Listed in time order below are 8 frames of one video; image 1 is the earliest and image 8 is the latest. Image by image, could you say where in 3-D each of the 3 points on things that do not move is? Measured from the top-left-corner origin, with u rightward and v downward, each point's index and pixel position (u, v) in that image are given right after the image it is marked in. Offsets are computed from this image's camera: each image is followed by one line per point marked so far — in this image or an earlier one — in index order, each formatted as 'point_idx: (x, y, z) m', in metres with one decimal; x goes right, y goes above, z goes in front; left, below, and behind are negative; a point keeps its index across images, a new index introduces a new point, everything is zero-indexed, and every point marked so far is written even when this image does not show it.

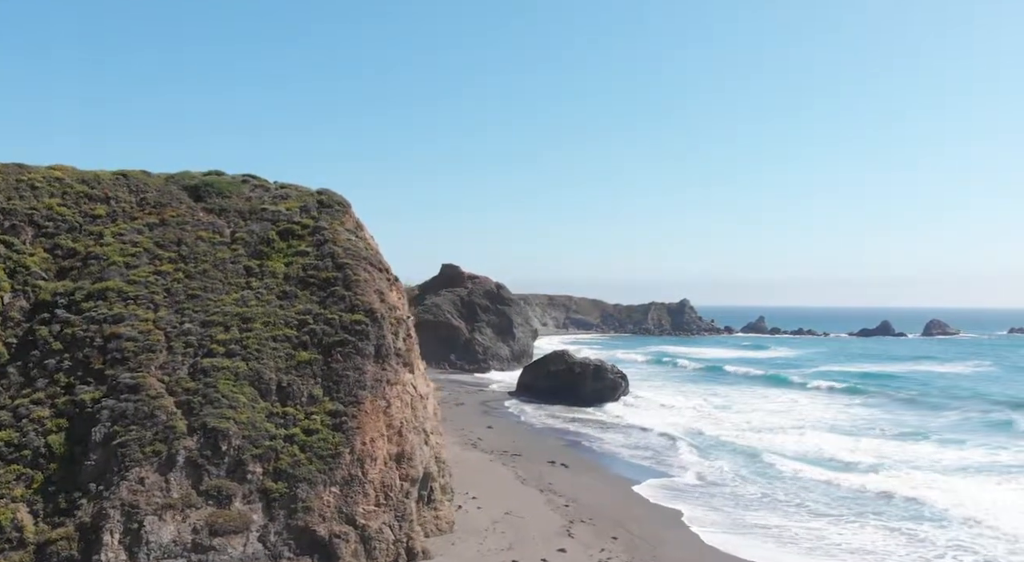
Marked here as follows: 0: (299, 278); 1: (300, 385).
0: (-3.9, +0.1, +15.7) m
1: (-3.5, -1.7, +14.2) m
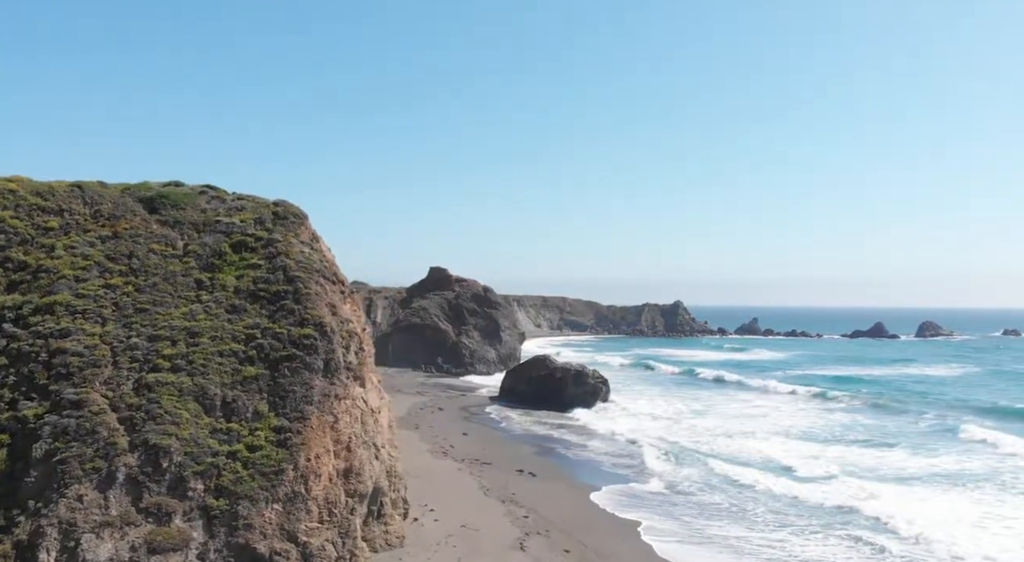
0: (-4.8, -0.2, +15.6) m
1: (-4.4, -2.0, +14.1) m
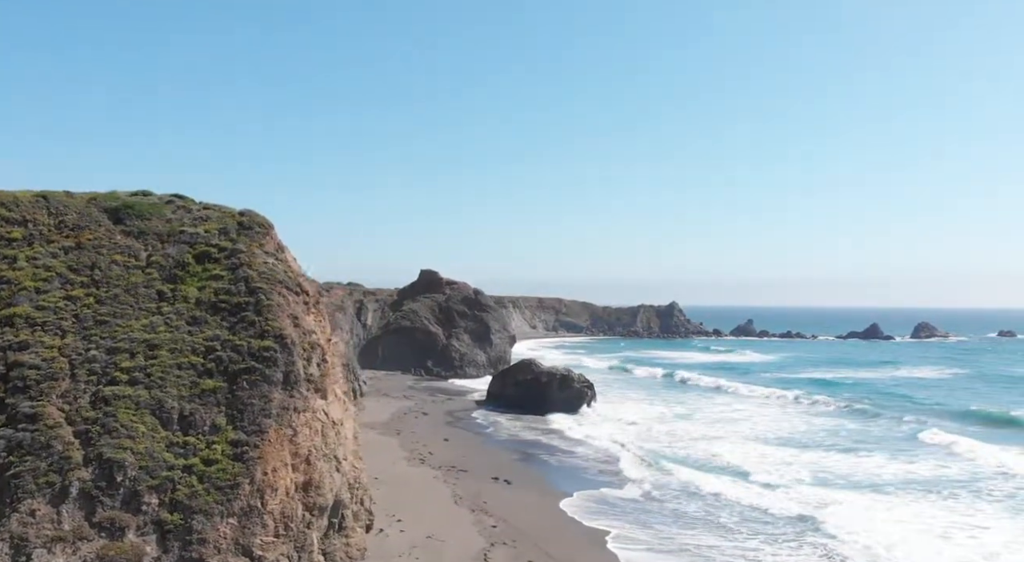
0: (-5.5, -0.4, +15.6) m
1: (-5.1, -2.2, +14.1) m
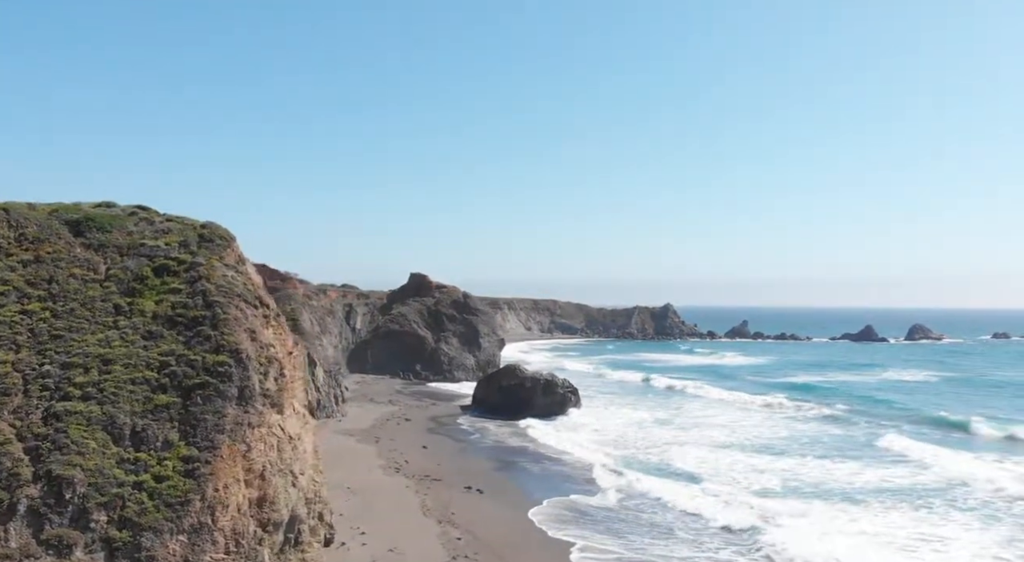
0: (-6.3, -0.7, +15.5) m
1: (-5.9, -2.4, +14.0) m
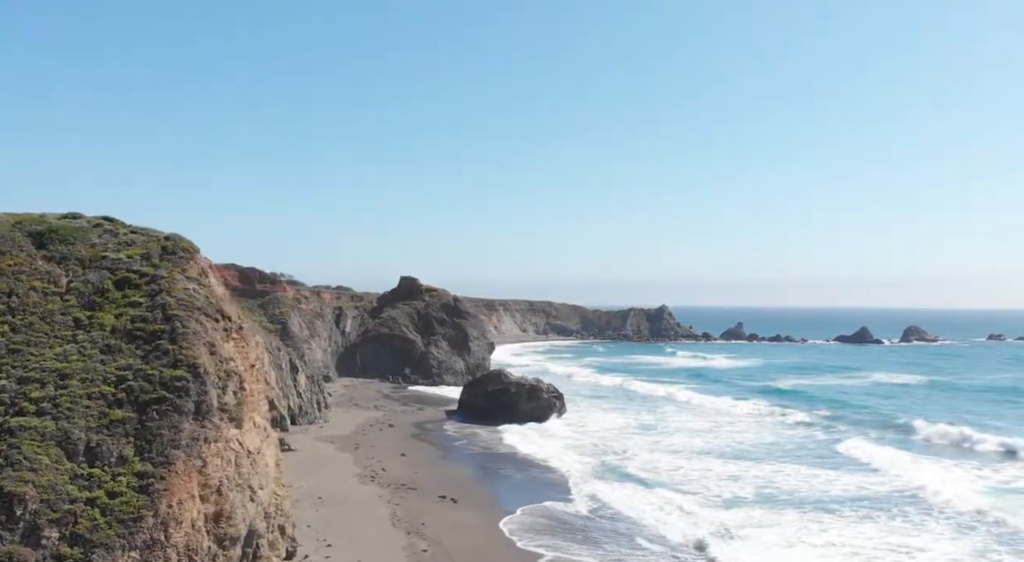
0: (-7.0, -0.9, +15.5) m
1: (-6.6, -2.7, +14.0) m
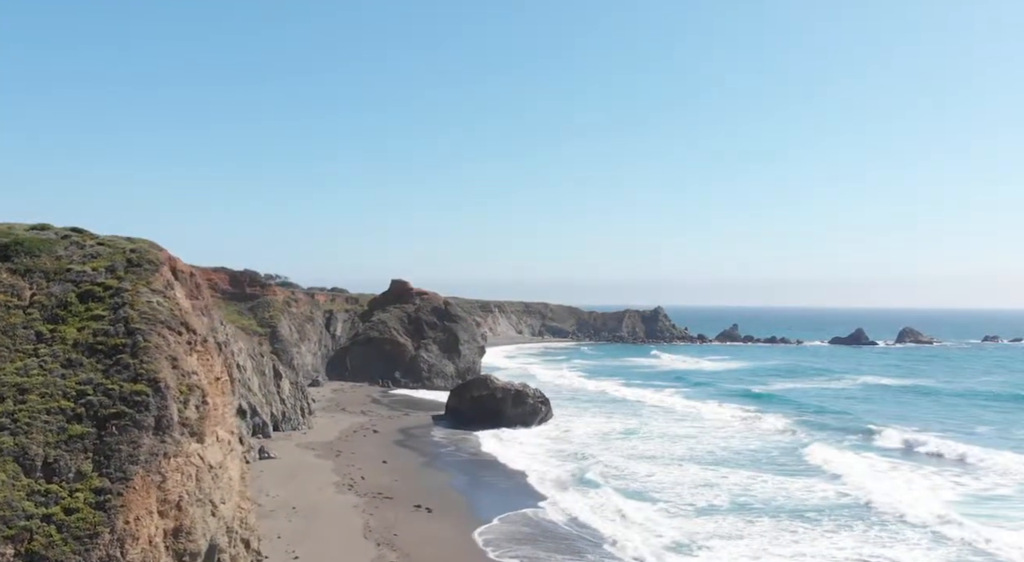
0: (-7.7, -1.2, +15.5) m
1: (-7.3, -2.9, +13.9) m
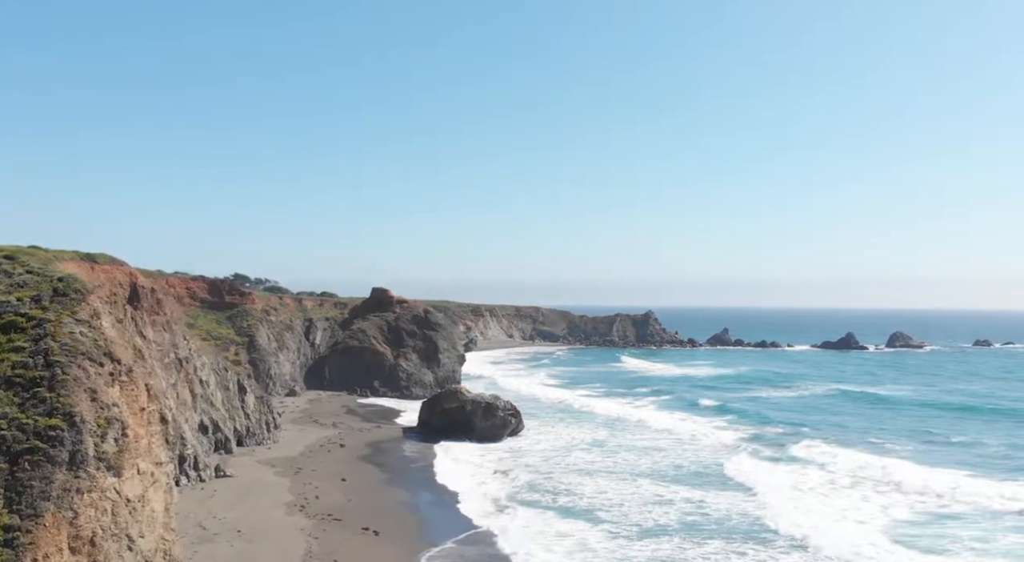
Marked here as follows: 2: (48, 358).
0: (-9.1, -1.7, +15.4) m
1: (-8.7, -3.5, +13.8) m
2: (-8.5, -1.4, +15.6) m
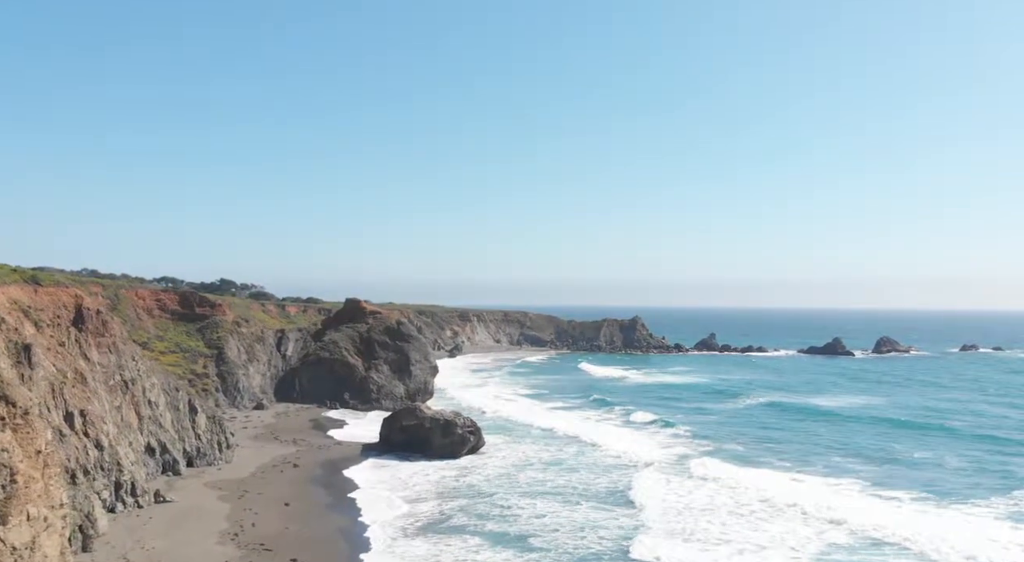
0: (-11.1, -2.6, +15.2) m
1: (-10.7, -4.3, +13.7) m
2: (-10.5, -2.2, +15.5) m
